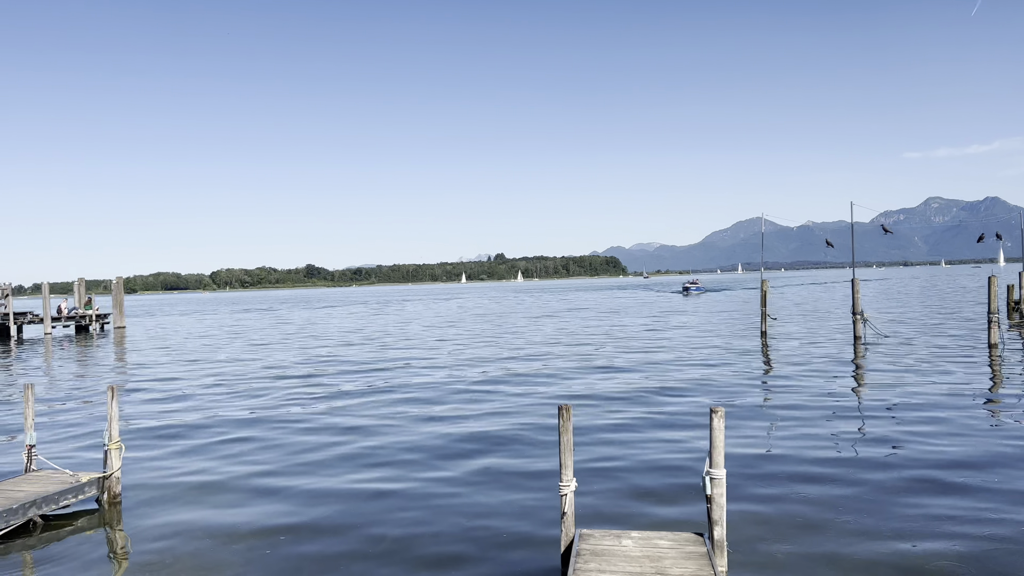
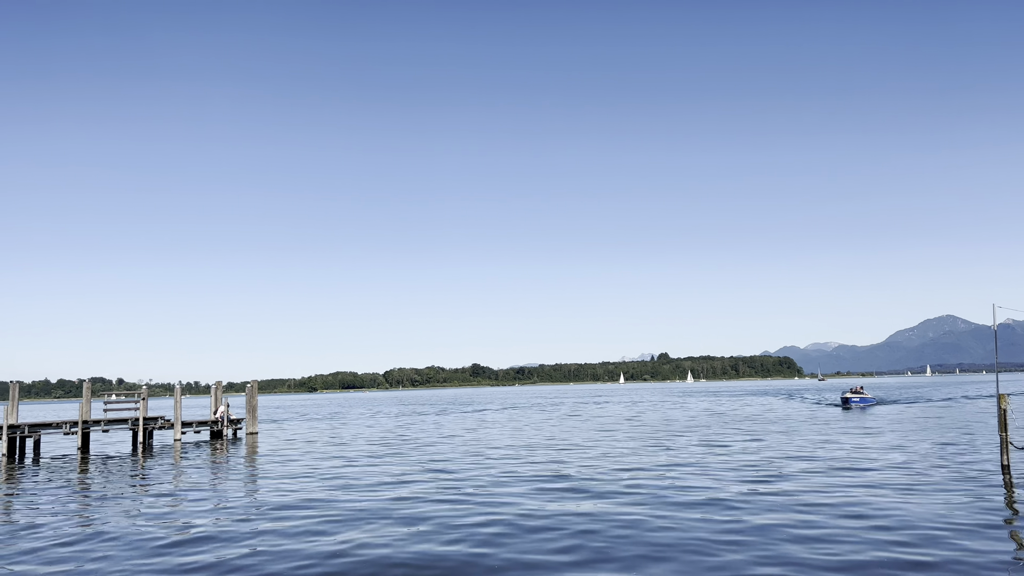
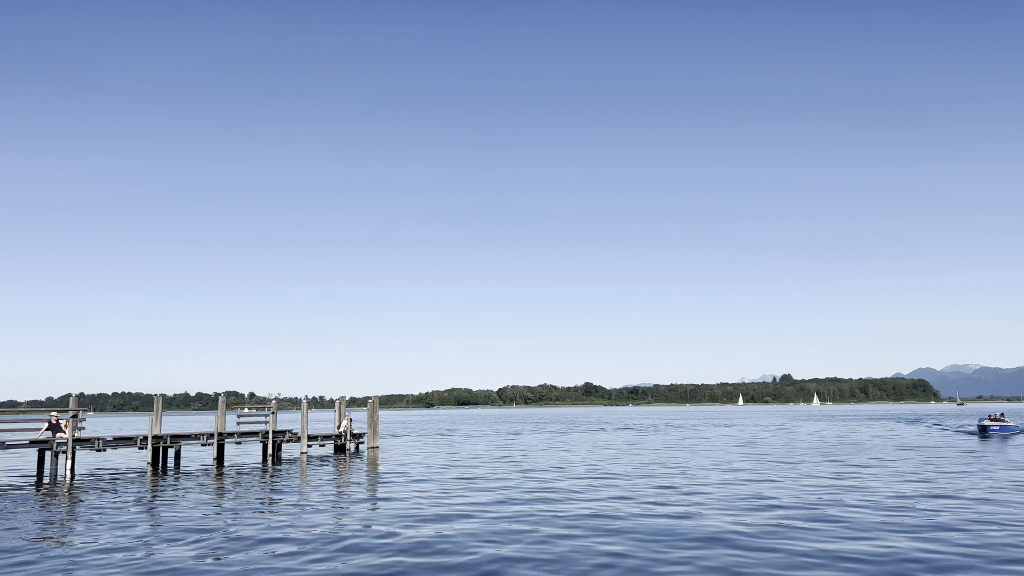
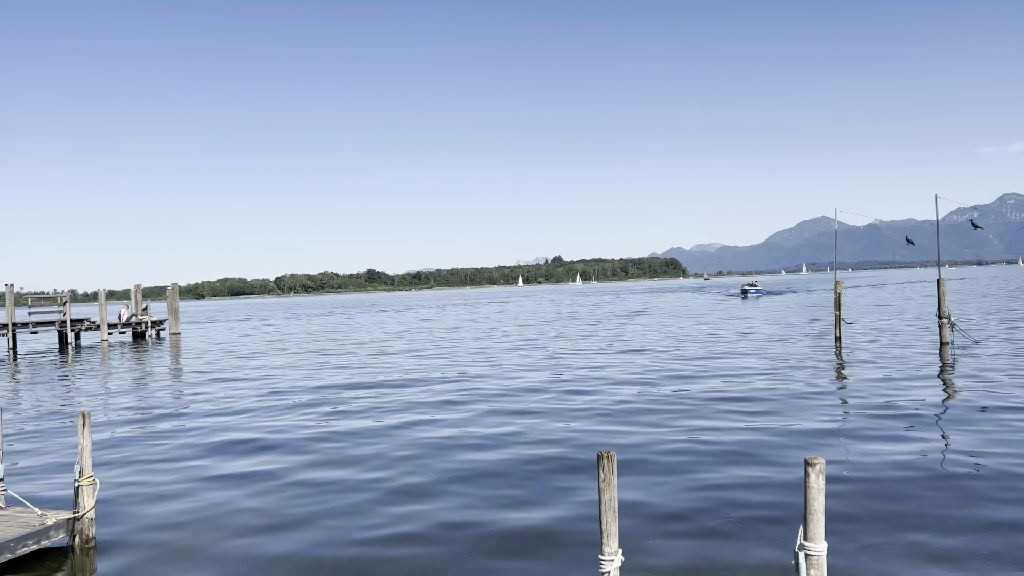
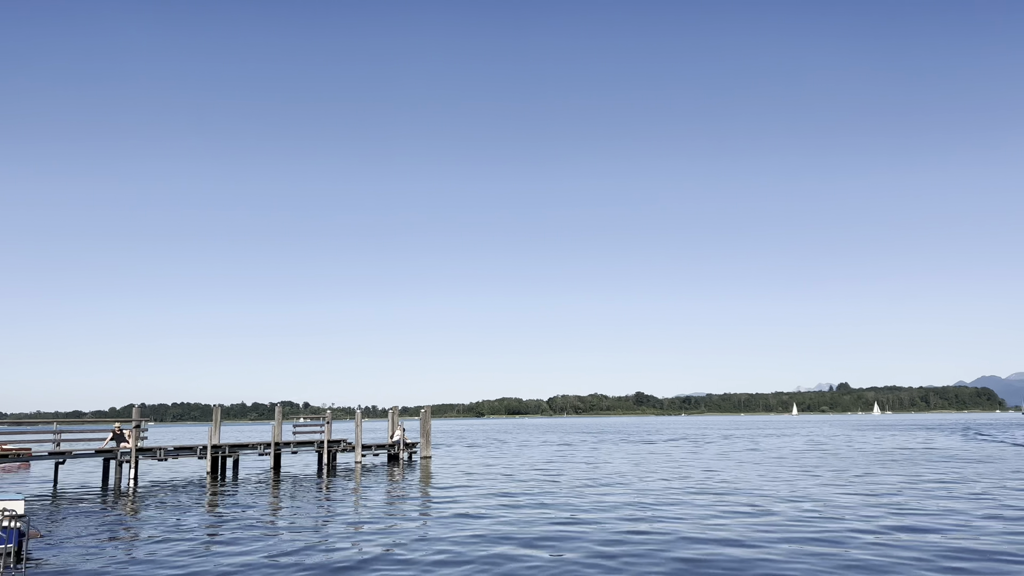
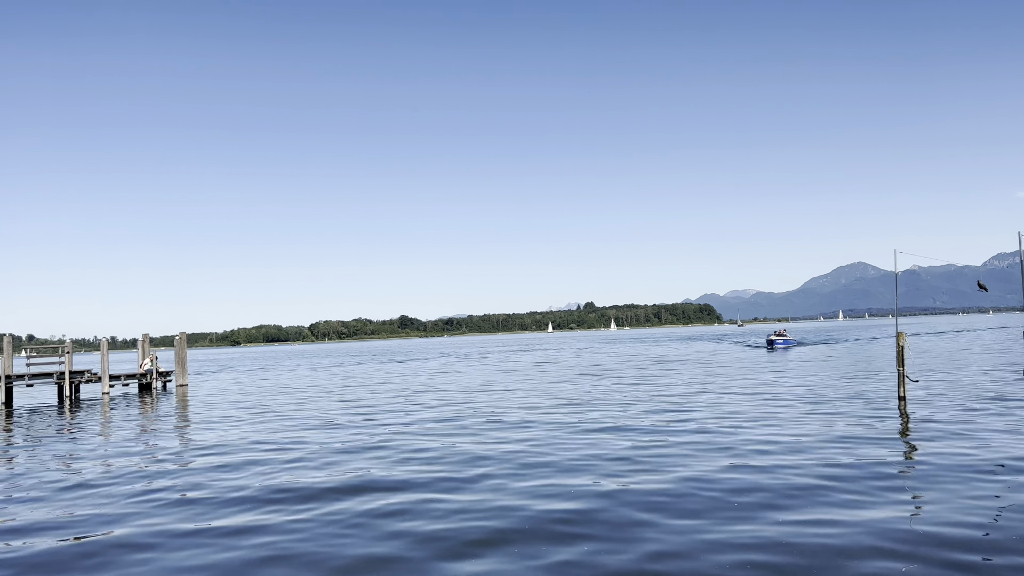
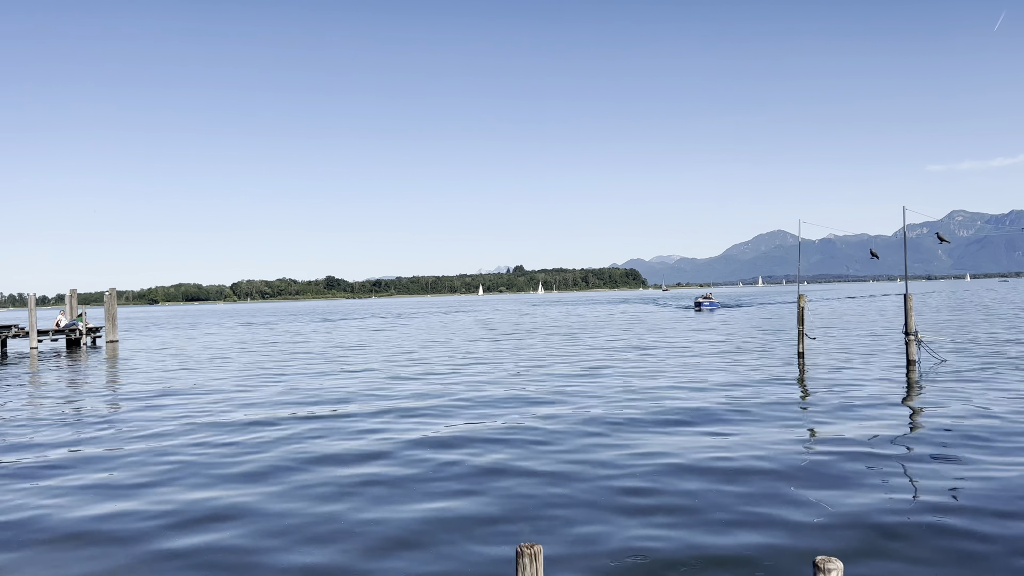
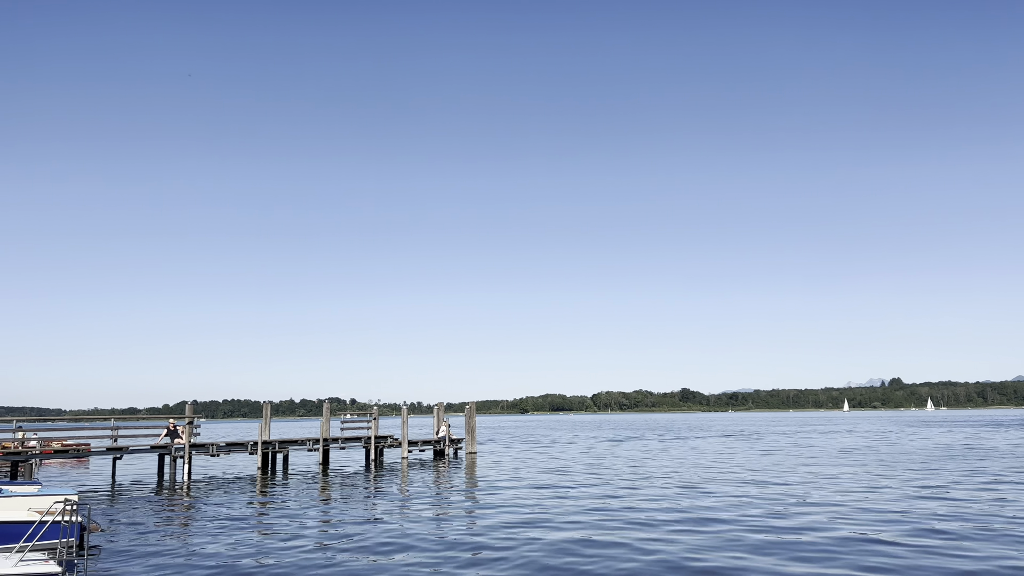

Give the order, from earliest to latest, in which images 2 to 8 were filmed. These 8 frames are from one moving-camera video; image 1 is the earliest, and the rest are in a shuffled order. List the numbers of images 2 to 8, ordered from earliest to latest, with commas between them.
4, 7, 6, 2, 3, 8, 5
